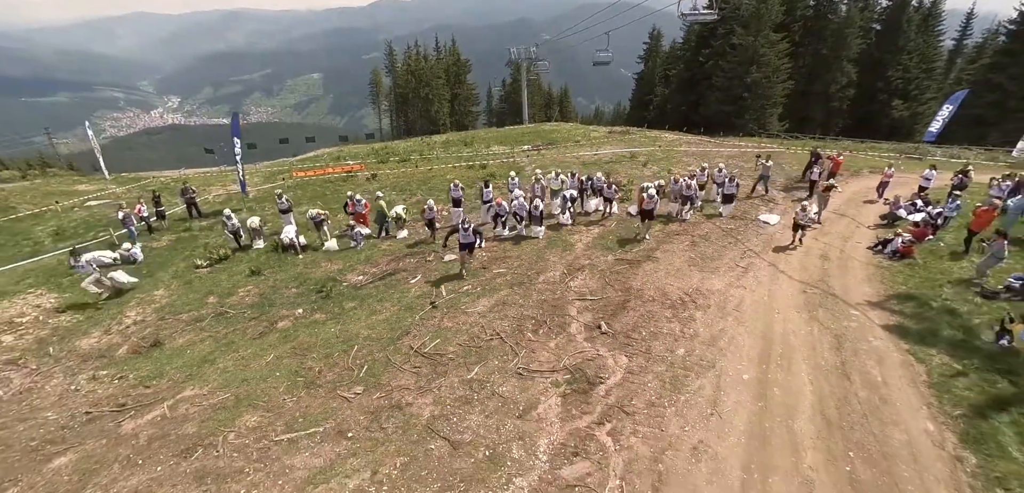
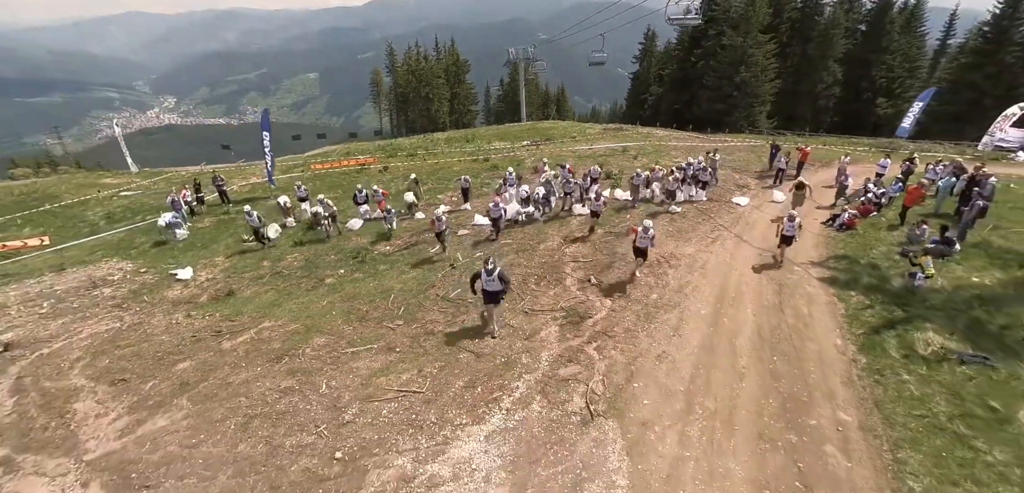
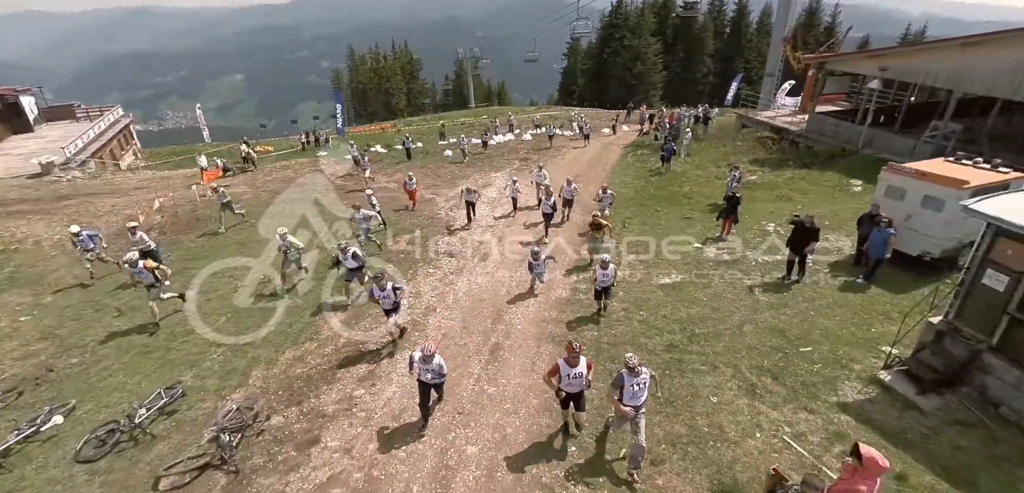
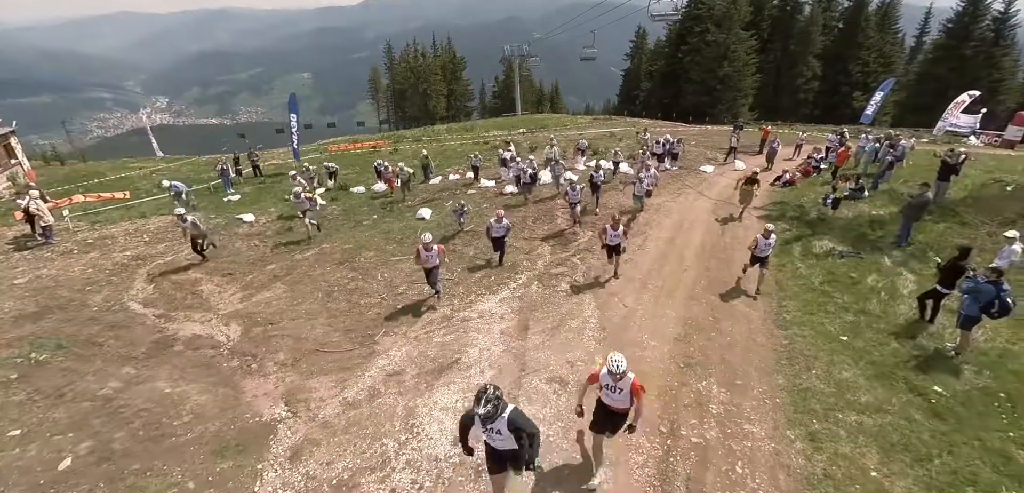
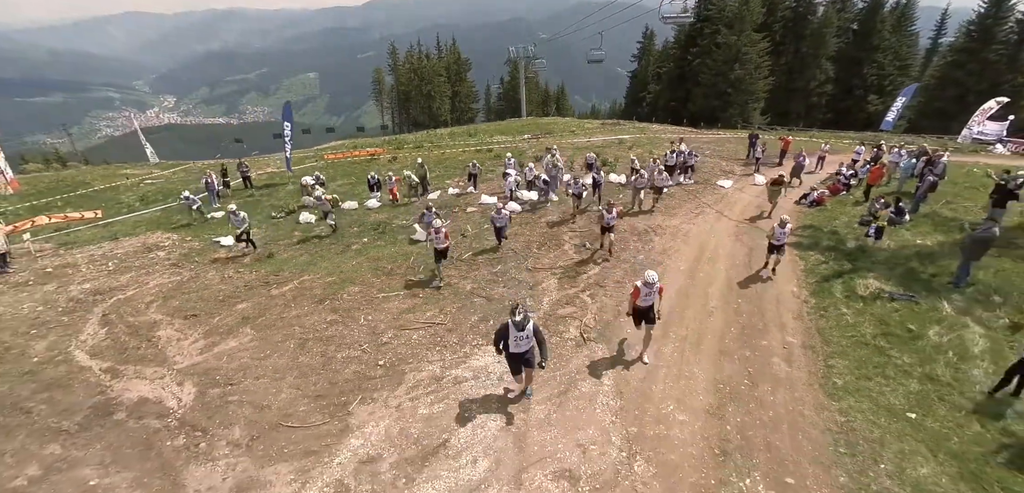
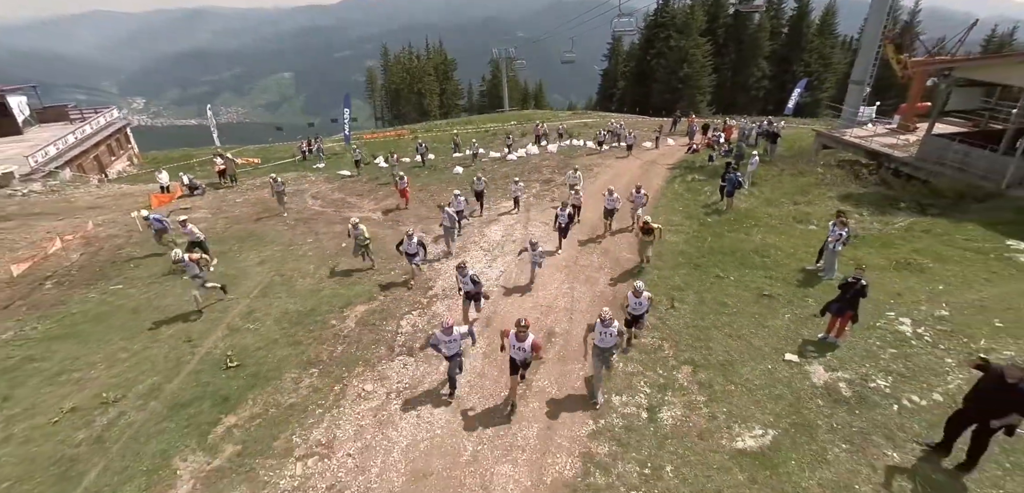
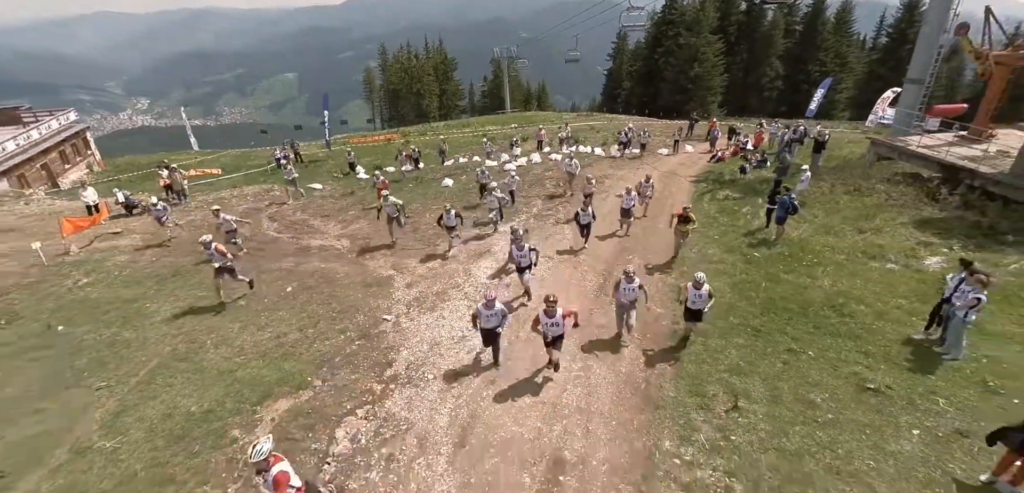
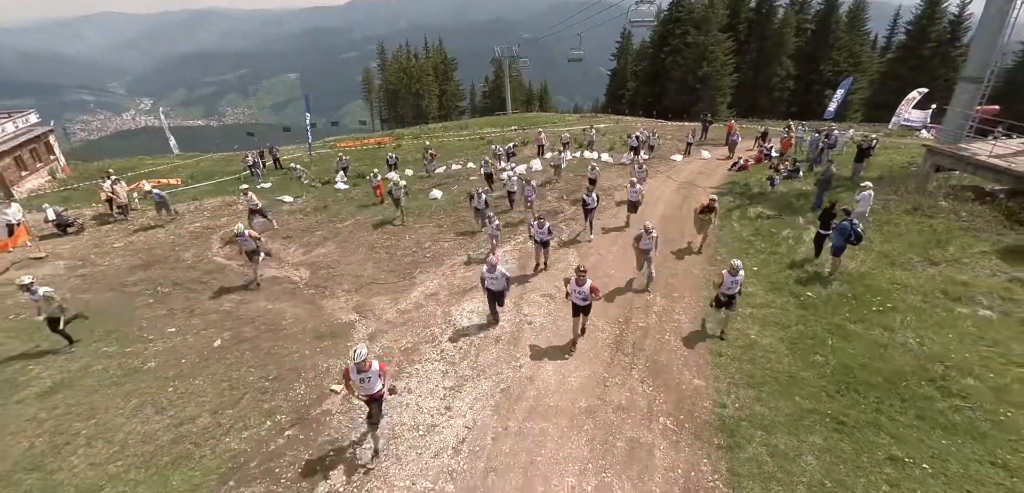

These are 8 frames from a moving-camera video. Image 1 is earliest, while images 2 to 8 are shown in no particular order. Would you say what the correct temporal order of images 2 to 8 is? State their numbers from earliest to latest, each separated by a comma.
2, 5, 4, 8, 7, 6, 3
